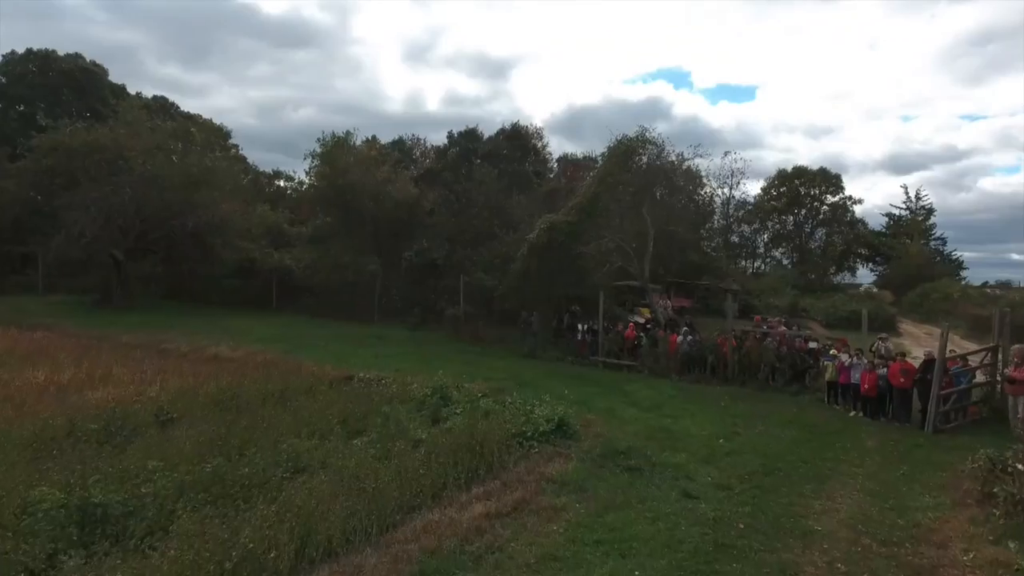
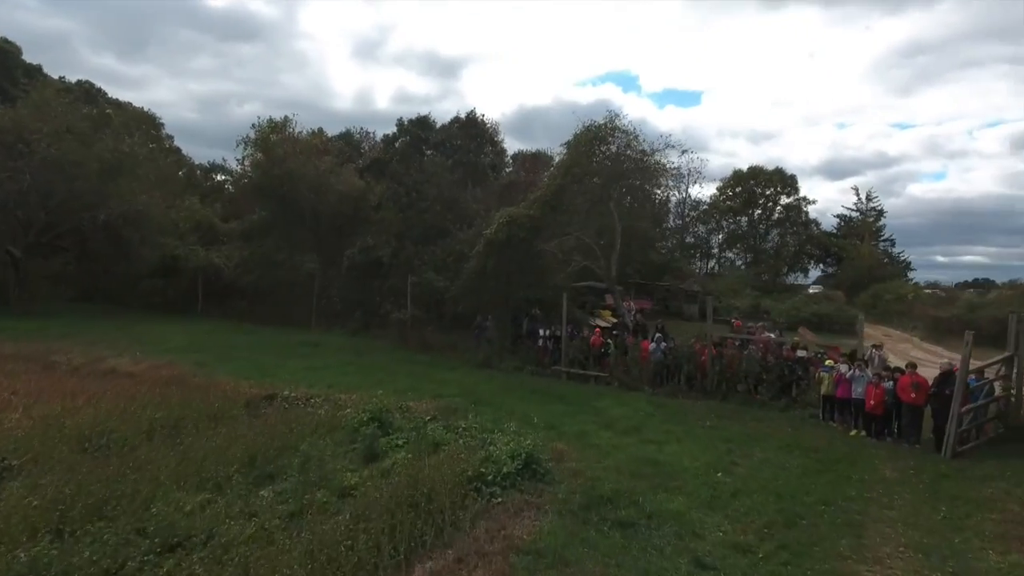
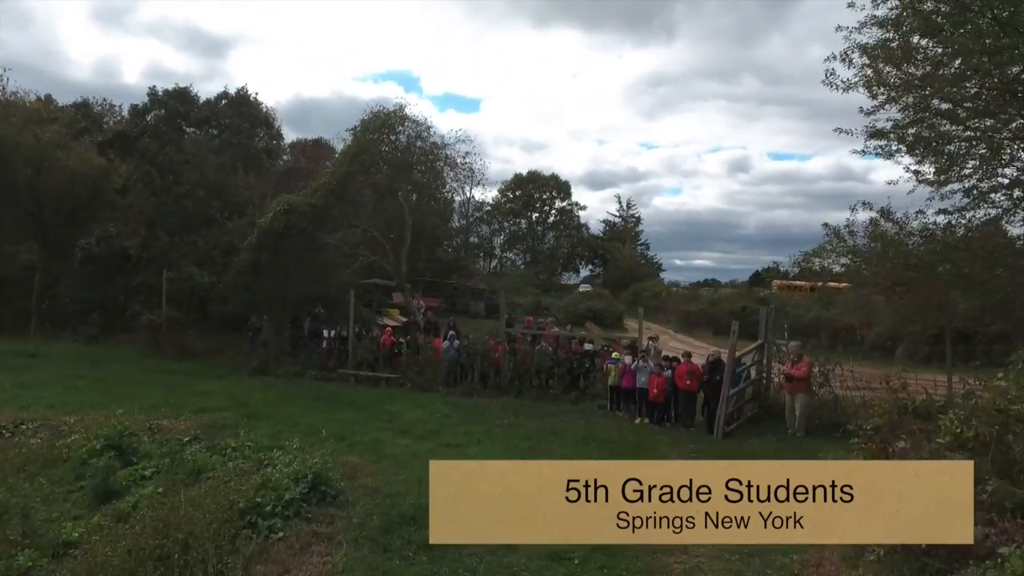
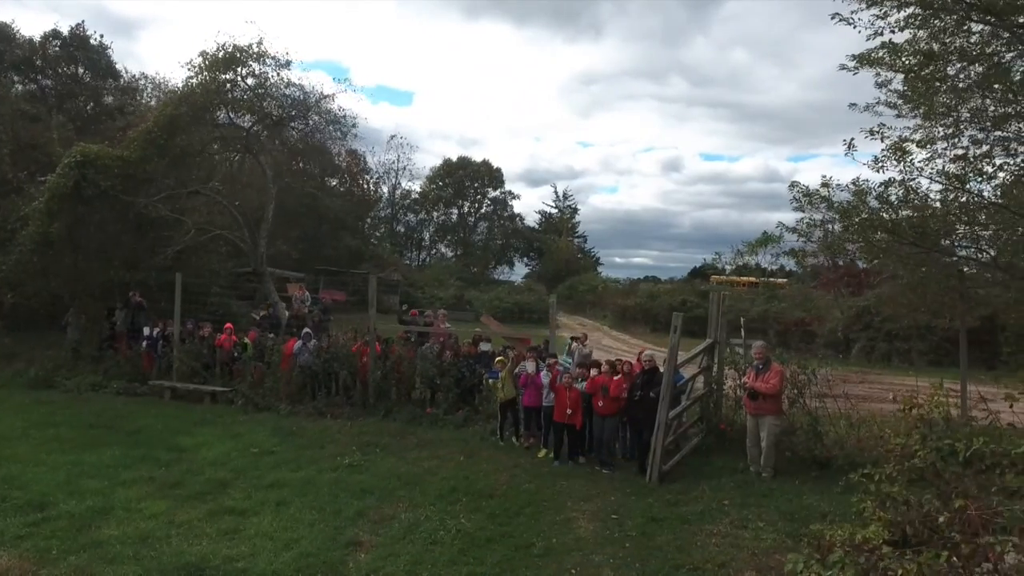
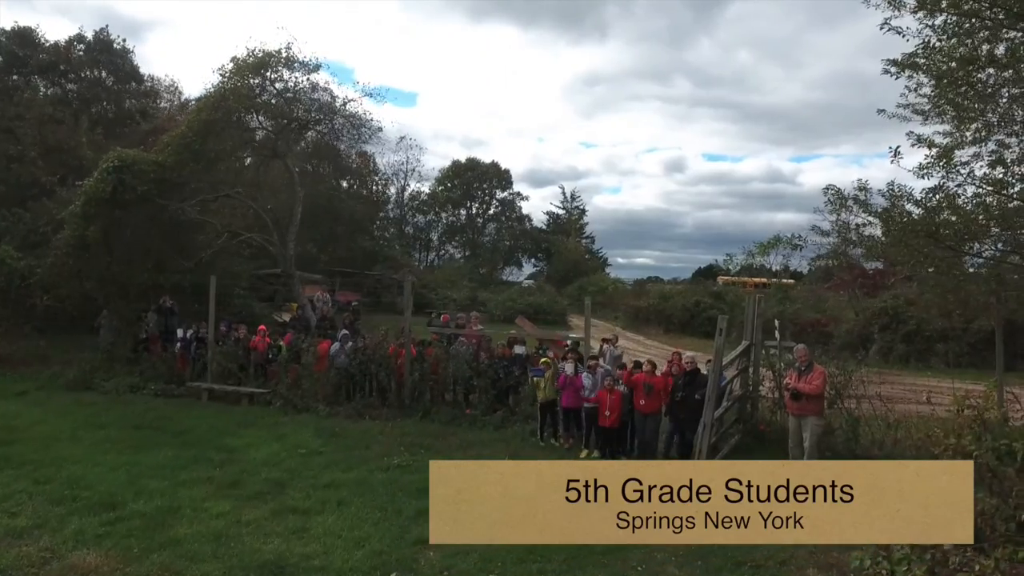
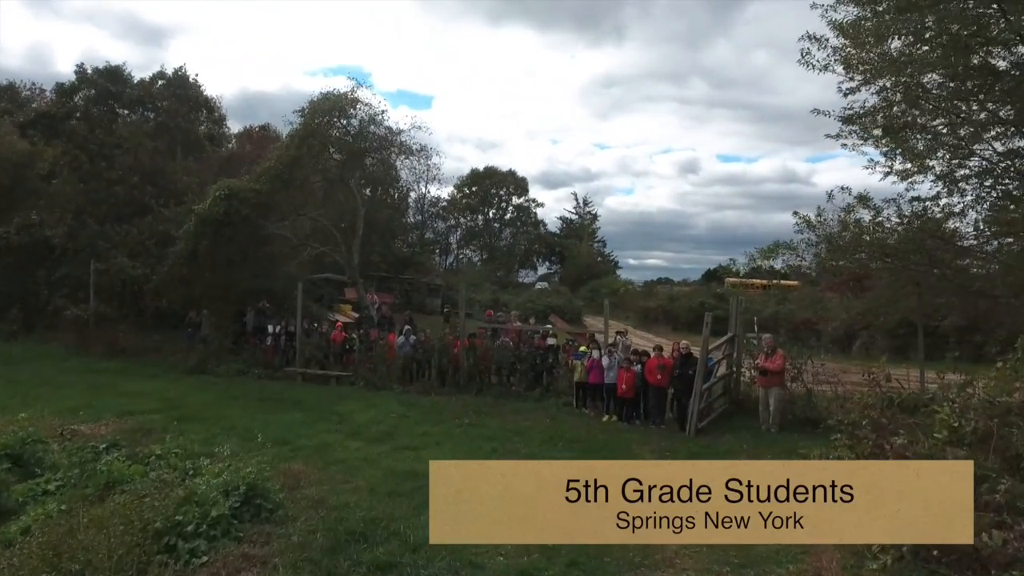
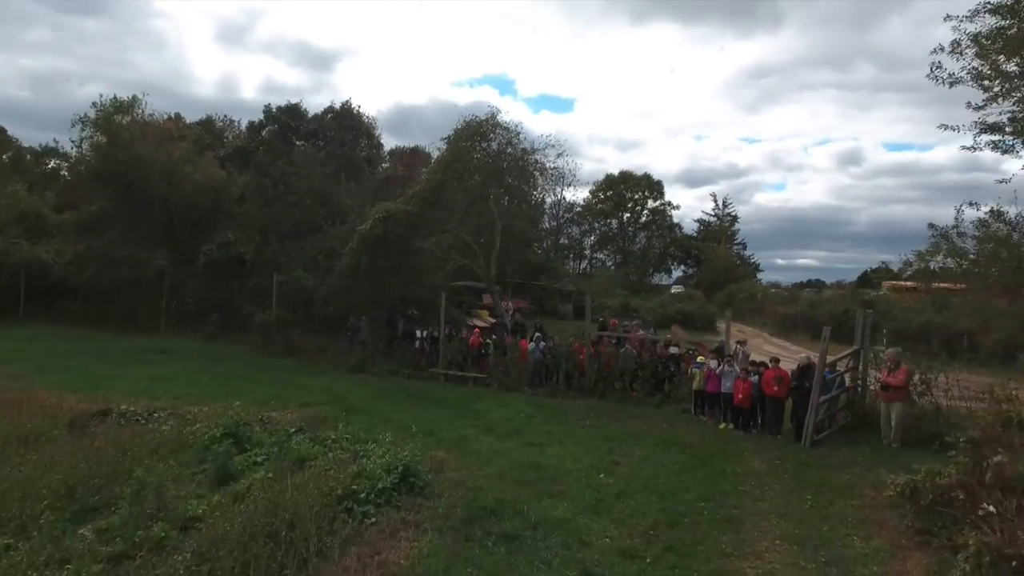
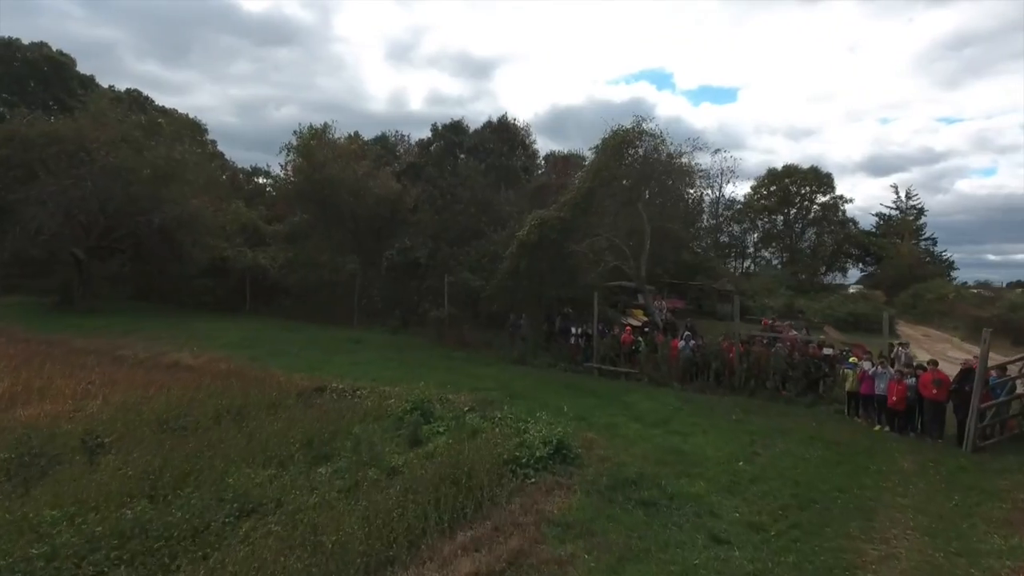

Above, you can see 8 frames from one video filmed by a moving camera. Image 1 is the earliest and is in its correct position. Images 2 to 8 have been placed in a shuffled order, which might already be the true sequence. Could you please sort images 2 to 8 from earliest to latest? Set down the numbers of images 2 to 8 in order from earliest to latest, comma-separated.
8, 2, 7, 3, 6, 5, 4
